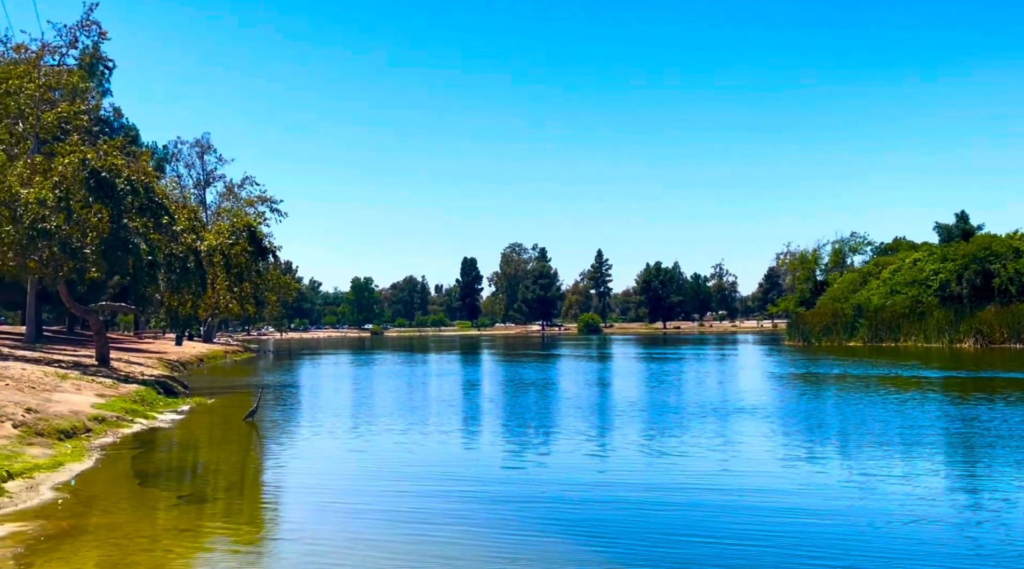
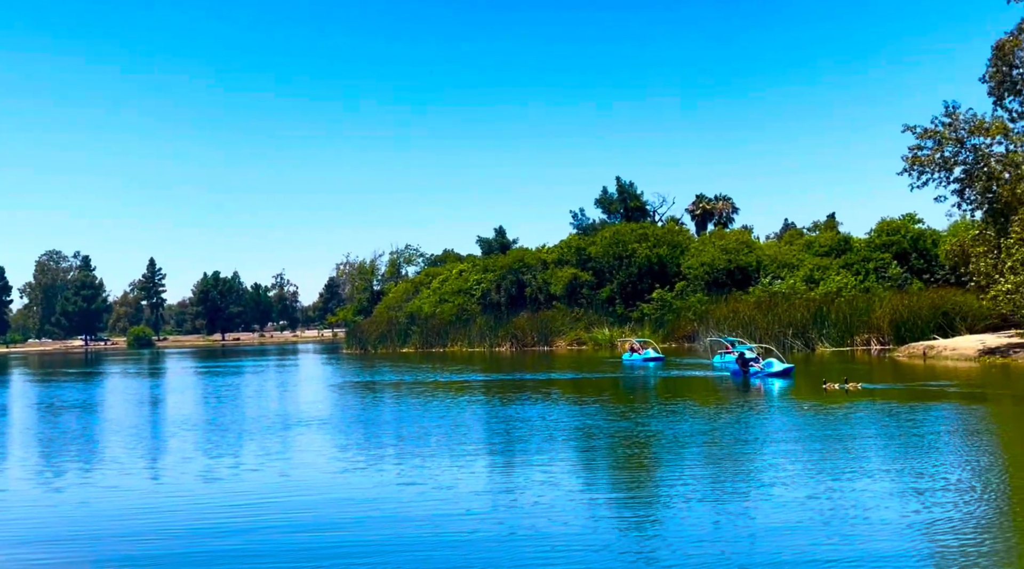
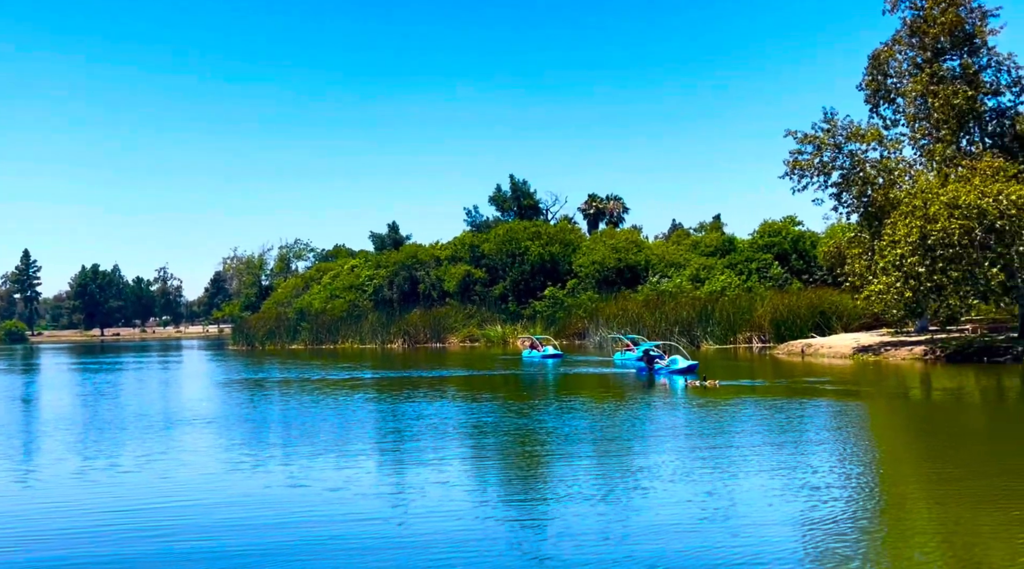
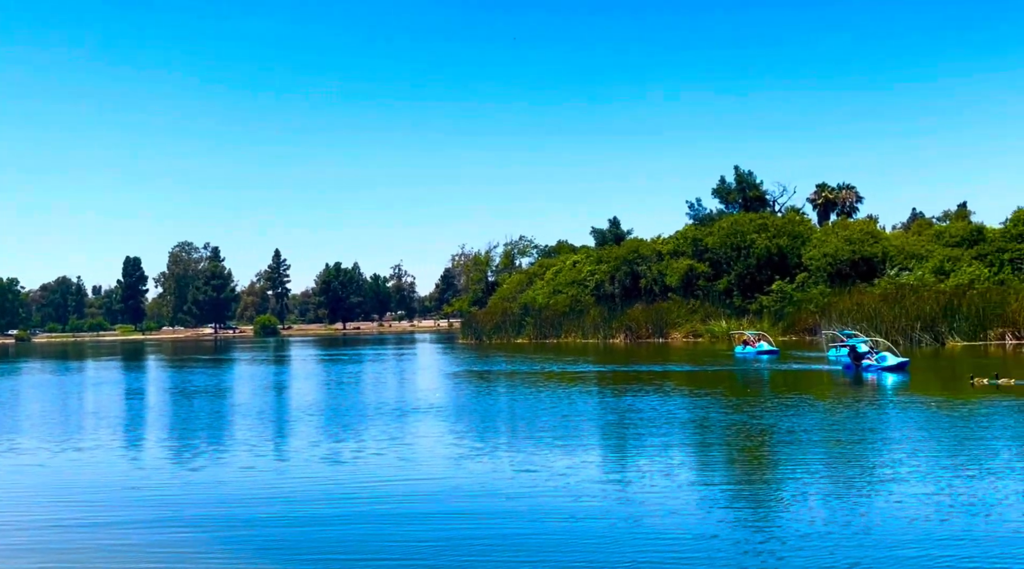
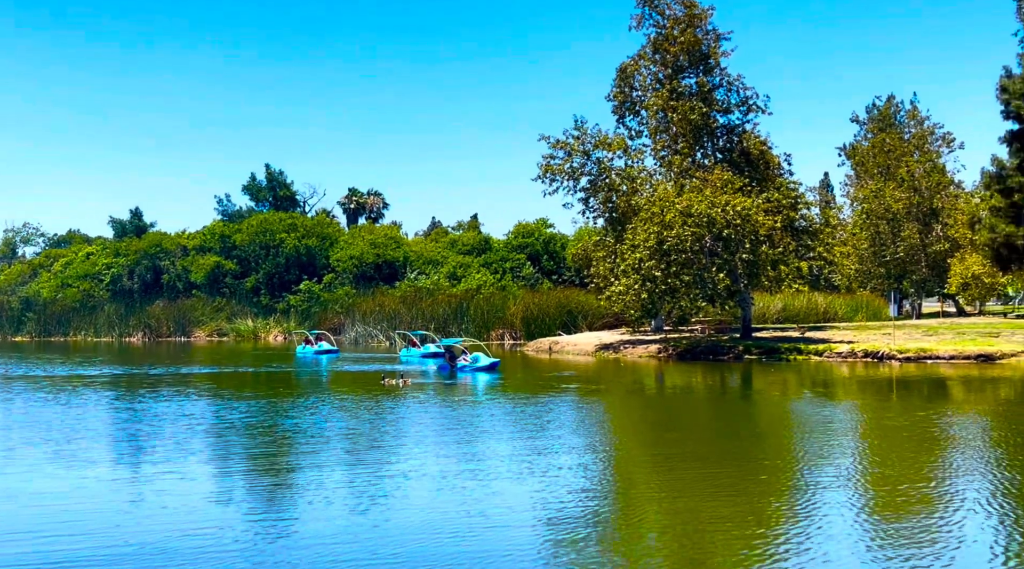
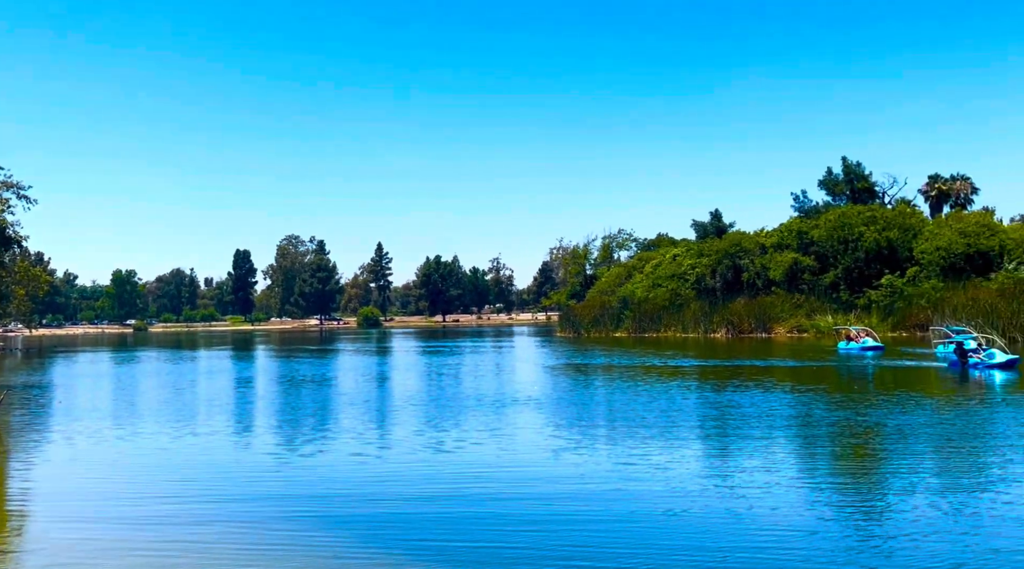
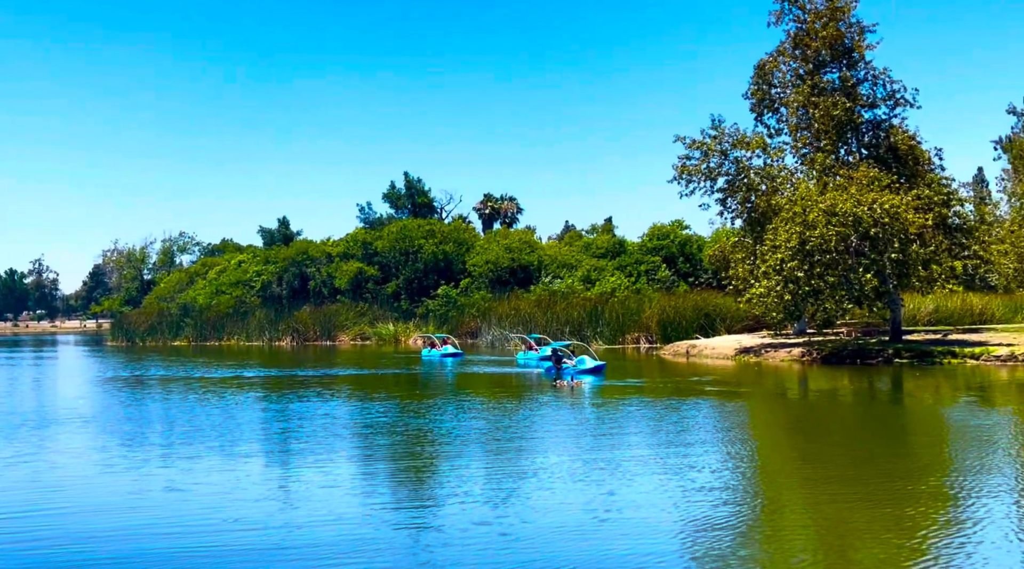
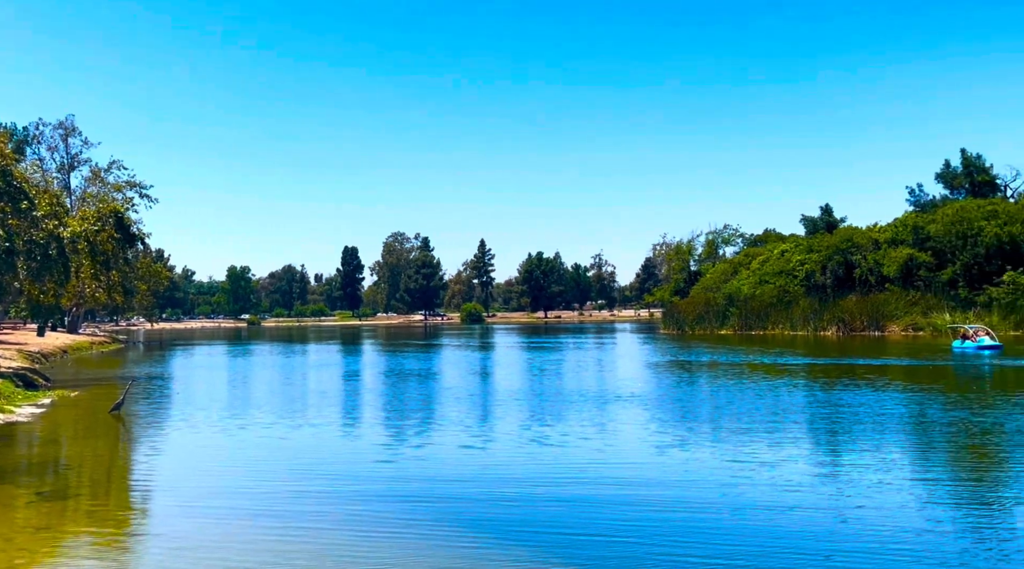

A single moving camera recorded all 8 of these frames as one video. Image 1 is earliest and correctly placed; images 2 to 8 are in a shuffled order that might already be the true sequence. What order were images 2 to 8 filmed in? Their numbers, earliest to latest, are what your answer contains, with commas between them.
8, 6, 4, 2, 3, 7, 5
